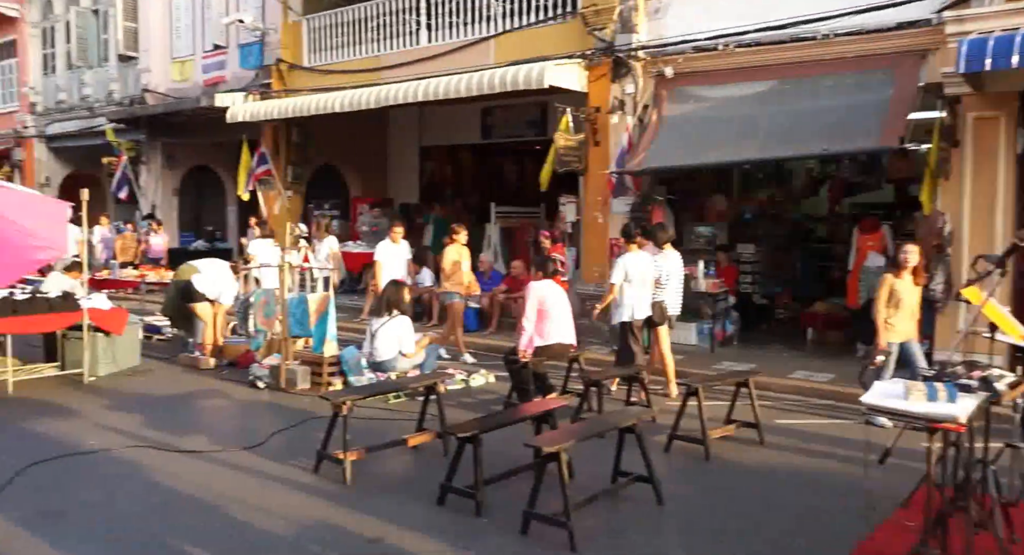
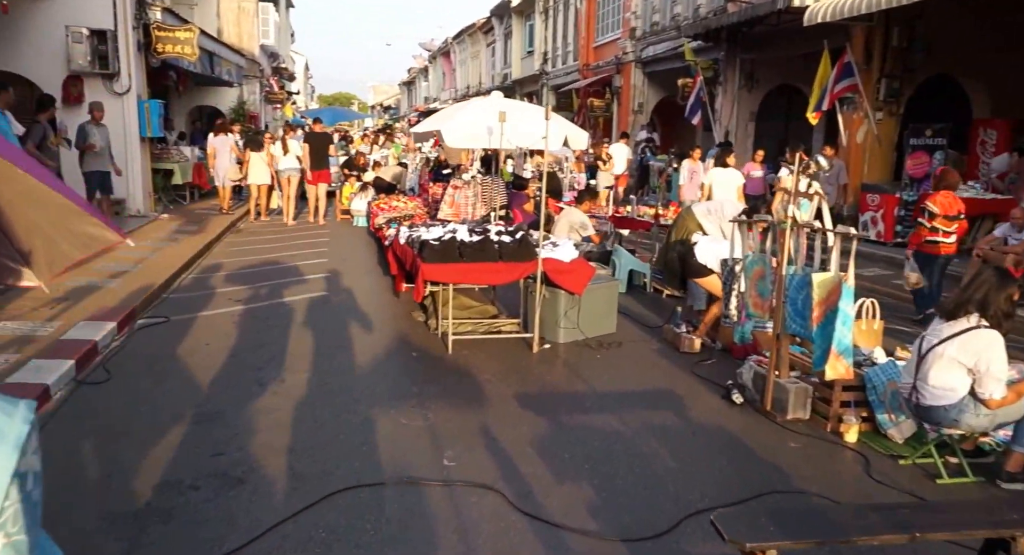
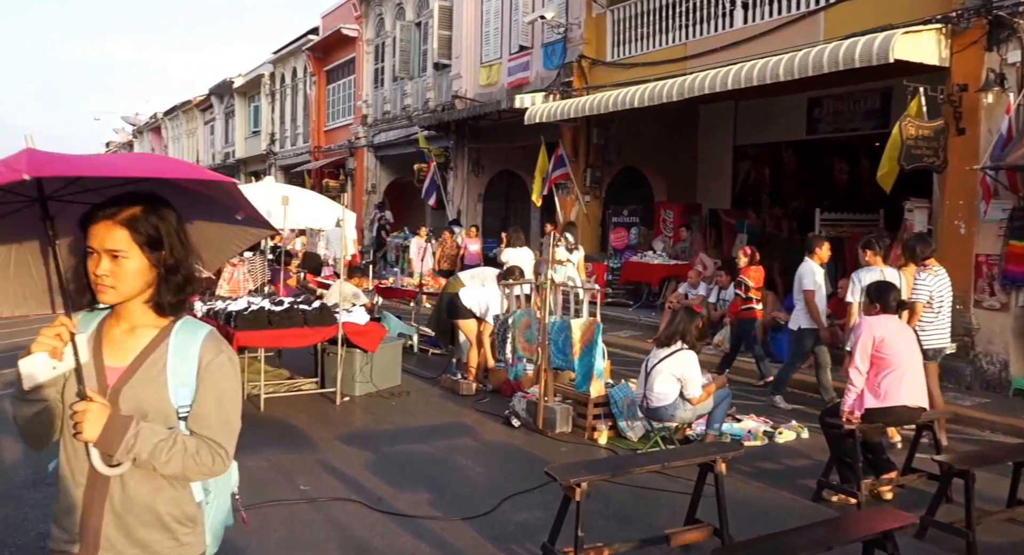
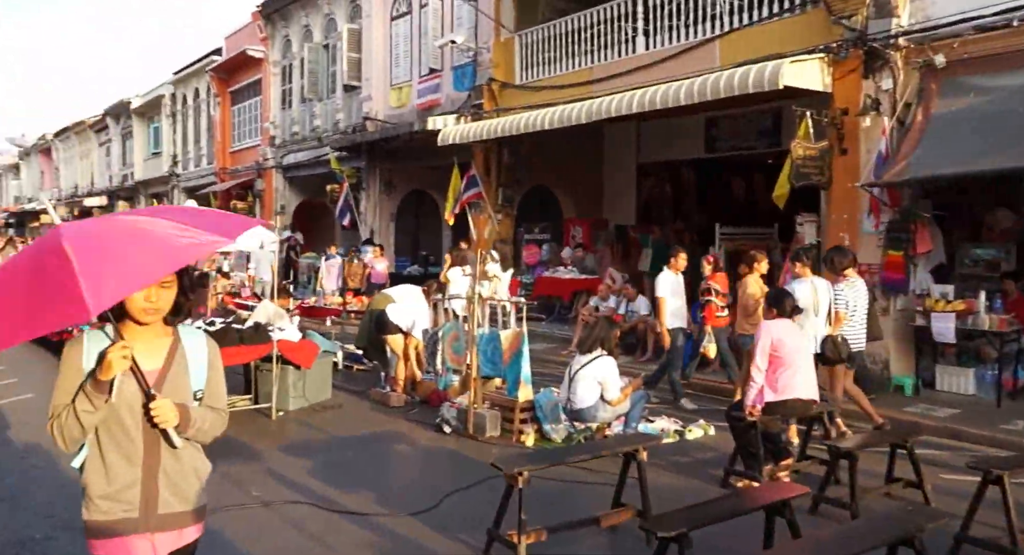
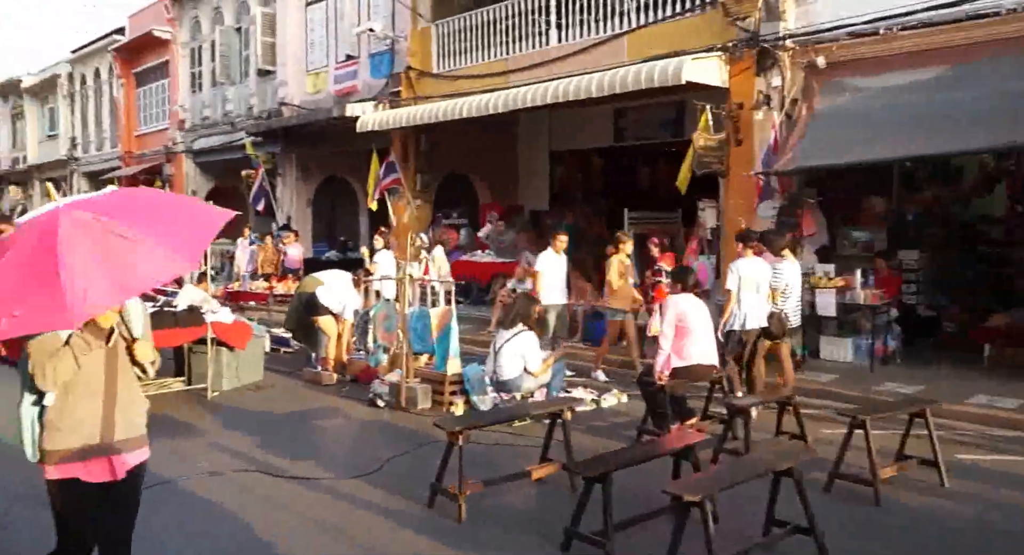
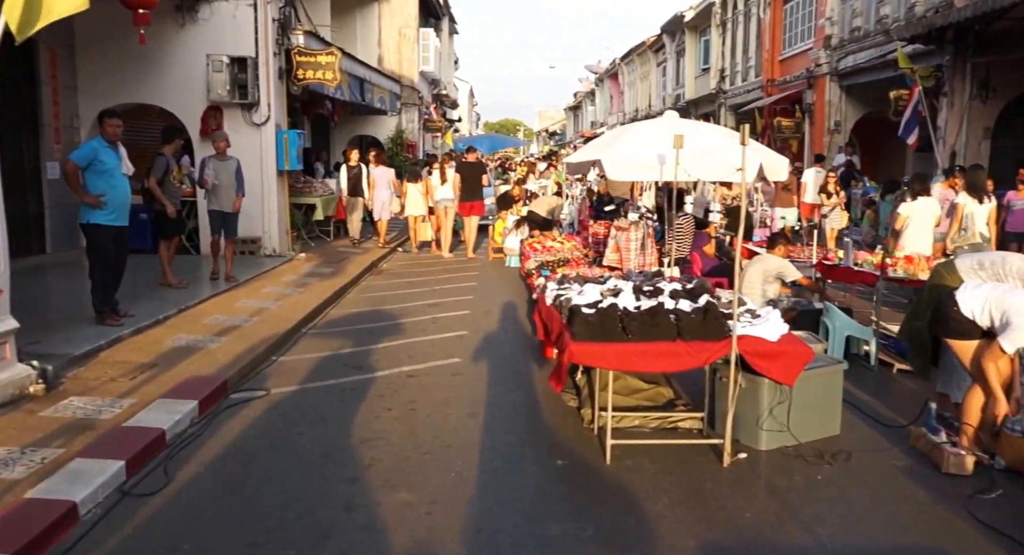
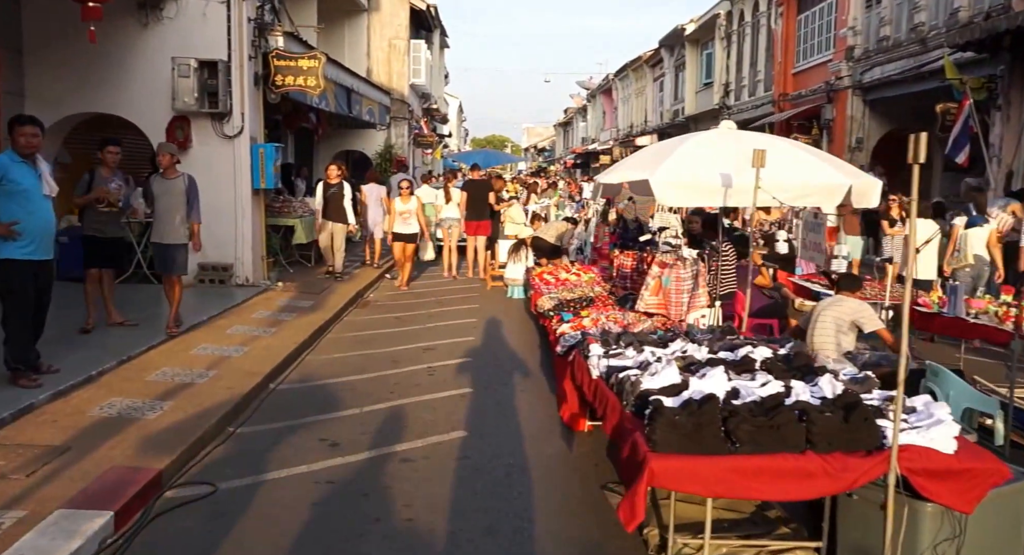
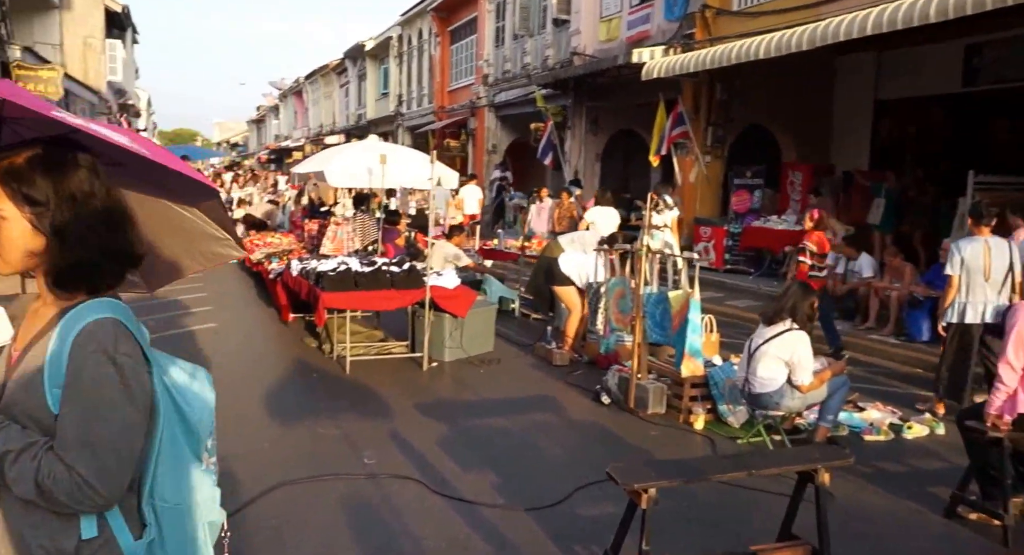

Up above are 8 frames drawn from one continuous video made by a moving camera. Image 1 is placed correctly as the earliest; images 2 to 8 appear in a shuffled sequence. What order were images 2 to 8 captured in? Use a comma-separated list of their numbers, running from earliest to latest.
5, 4, 3, 8, 2, 6, 7
